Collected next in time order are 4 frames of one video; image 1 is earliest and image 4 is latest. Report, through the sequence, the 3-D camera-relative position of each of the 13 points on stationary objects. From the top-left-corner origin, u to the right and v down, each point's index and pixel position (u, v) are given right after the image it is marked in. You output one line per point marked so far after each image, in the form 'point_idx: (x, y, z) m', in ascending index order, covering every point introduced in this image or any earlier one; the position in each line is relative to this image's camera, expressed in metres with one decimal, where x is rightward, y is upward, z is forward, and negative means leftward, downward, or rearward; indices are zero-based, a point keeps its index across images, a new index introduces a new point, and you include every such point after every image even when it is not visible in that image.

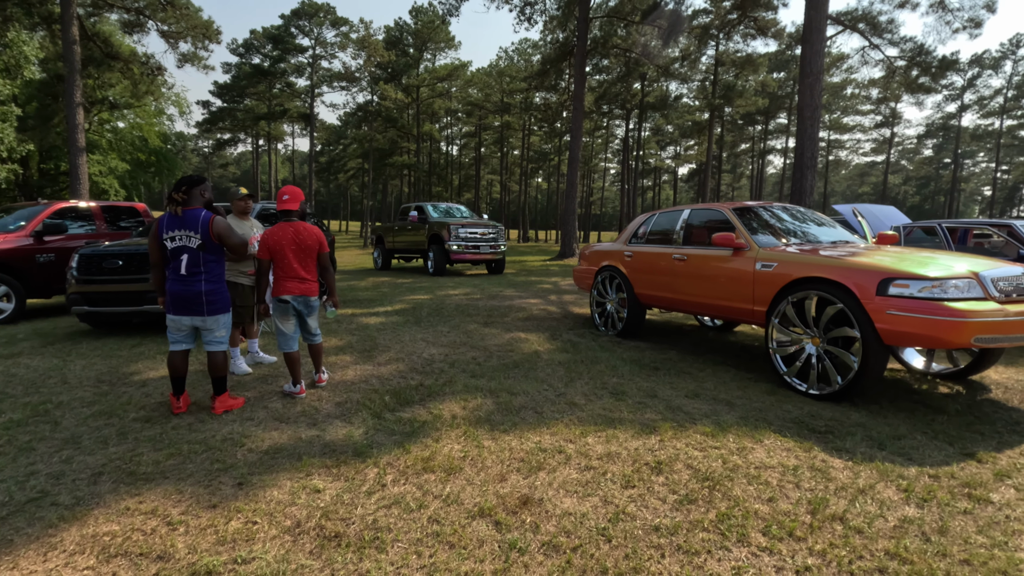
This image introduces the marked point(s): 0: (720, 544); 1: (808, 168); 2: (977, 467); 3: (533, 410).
0: (+0.9, -1.1, +2.4) m
1: (+8.1, +3.3, +14.6) m
2: (+2.6, -1.0, +3.0) m
3: (+0.1, -0.9, +3.8) m
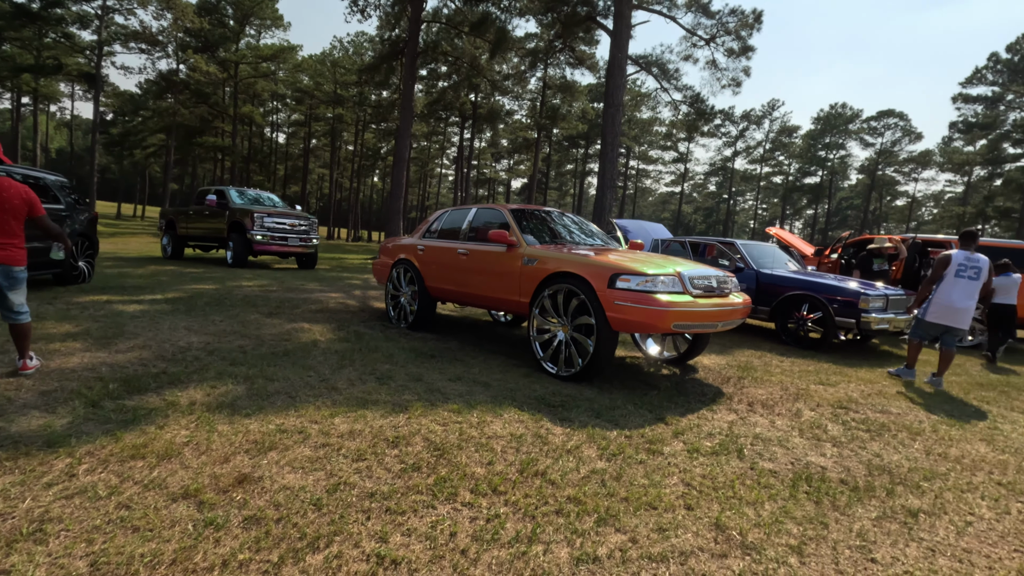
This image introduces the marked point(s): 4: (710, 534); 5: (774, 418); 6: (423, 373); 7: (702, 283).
0: (-0.4, -1.0, +2.5) m
1: (+3.0, +3.1, +16.4) m
2: (+1.0, -0.9, +3.6) m
3: (-1.6, -0.7, +3.7) m
4: (+0.9, -1.1, +2.4) m
5: (+1.9, -1.0, +4.0) m
6: (-0.7, -0.7, +4.4) m
7: (+1.6, 0.0, +4.5) m
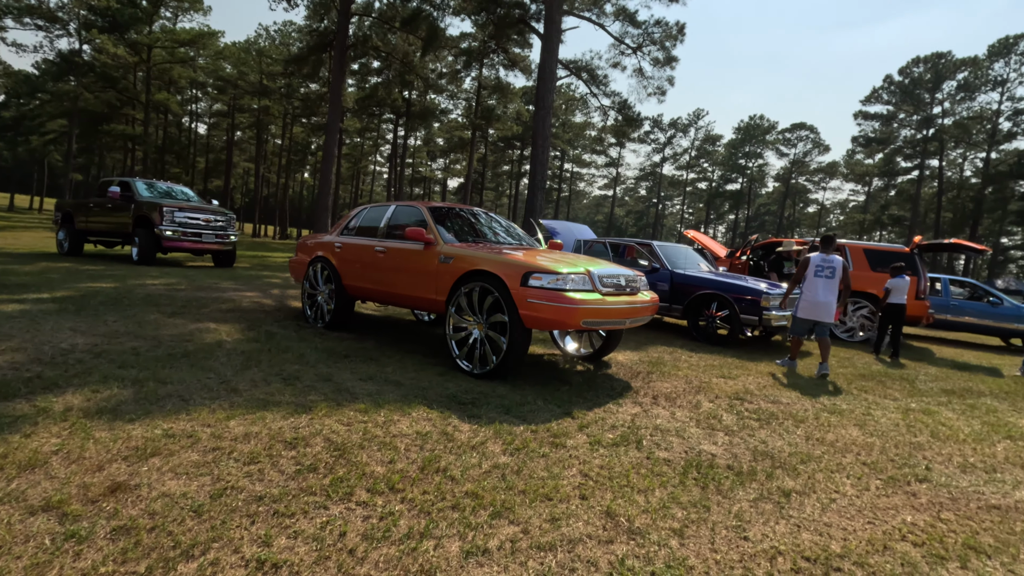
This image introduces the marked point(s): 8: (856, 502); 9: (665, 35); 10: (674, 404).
0: (-0.9, -1.0, +2.5) m
1: (+0.8, +3.1, +16.6) m
2: (+0.4, -0.9, +3.7) m
3: (-2.2, -0.7, +3.5) m
4: (+0.4, -1.1, +2.5) m
5: (+1.3, -0.9, +4.2) m
6: (-1.4, -0.7, +4.3) m
7: (+0.9, +0.1, +4.6) m
8: (+1.8, -1.2, +2.9) m
9: (+5.5, +9.0, +19.1) m
10: (+1.3, -0.9, +4.3) m
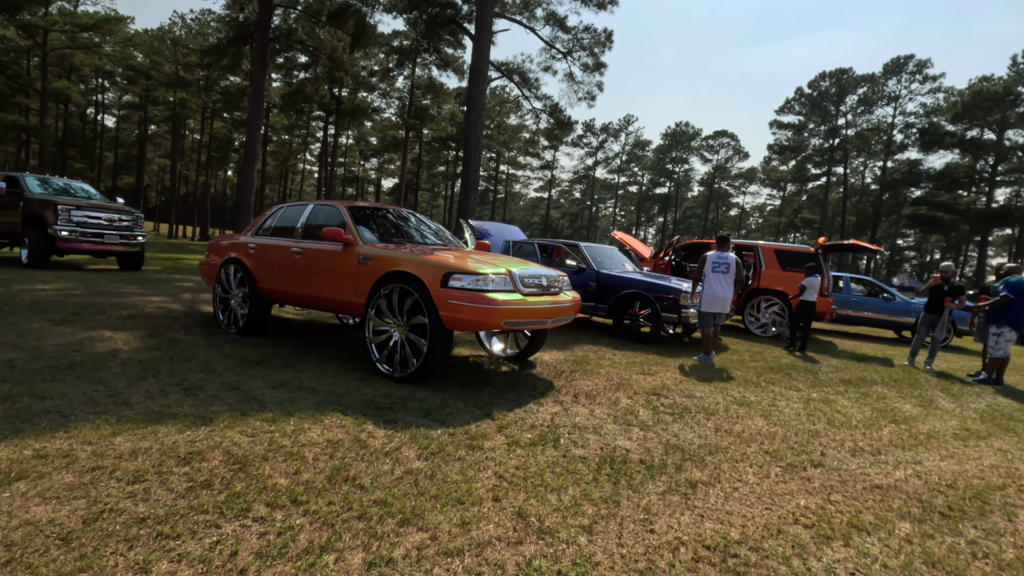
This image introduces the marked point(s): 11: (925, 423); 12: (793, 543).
0: (-1.3, -1.0, +2.3) m
1: (-1.3, +3.1, +16.6) m
2: (-0.2, -0.9, +3.7) m
3: (-2.7, -0.7, +3.2) m
4: (0.0, -1.1, +2.5) m
5: (+0.7, -0.9, +4.2) m
6: (-2.1, -0.7, +4.1) m
7: (+0.2, +0.1, +4.7) m
8: (+1.4, -1.1, +3.0) m
9: (+3.0, +9.0, +19.5) m
10: (+0.7, -0.9, +4.3) m
11: (+3.7, -1.2, +4.8) m
12: (+1.3, -1.2, +2.5) m
